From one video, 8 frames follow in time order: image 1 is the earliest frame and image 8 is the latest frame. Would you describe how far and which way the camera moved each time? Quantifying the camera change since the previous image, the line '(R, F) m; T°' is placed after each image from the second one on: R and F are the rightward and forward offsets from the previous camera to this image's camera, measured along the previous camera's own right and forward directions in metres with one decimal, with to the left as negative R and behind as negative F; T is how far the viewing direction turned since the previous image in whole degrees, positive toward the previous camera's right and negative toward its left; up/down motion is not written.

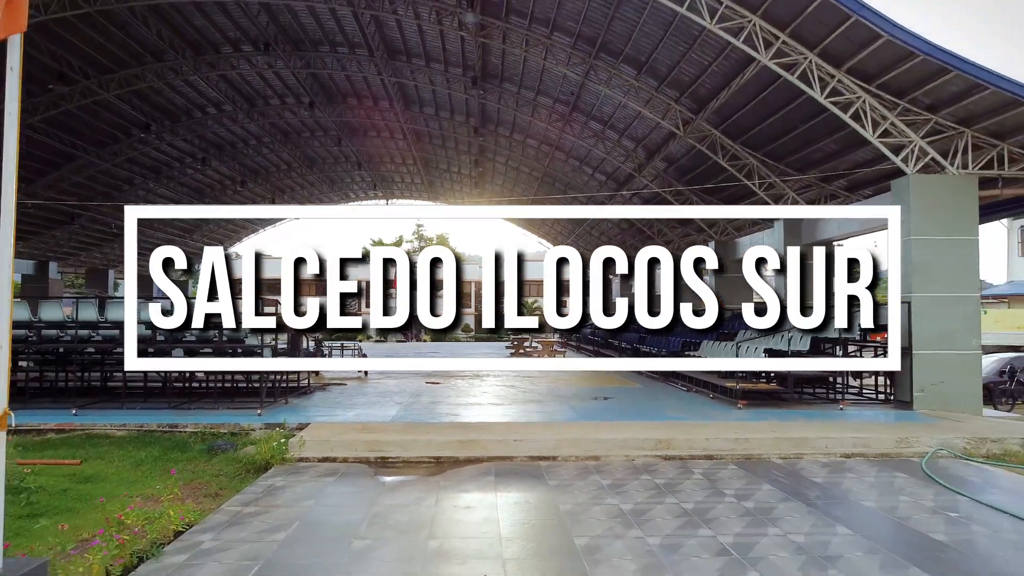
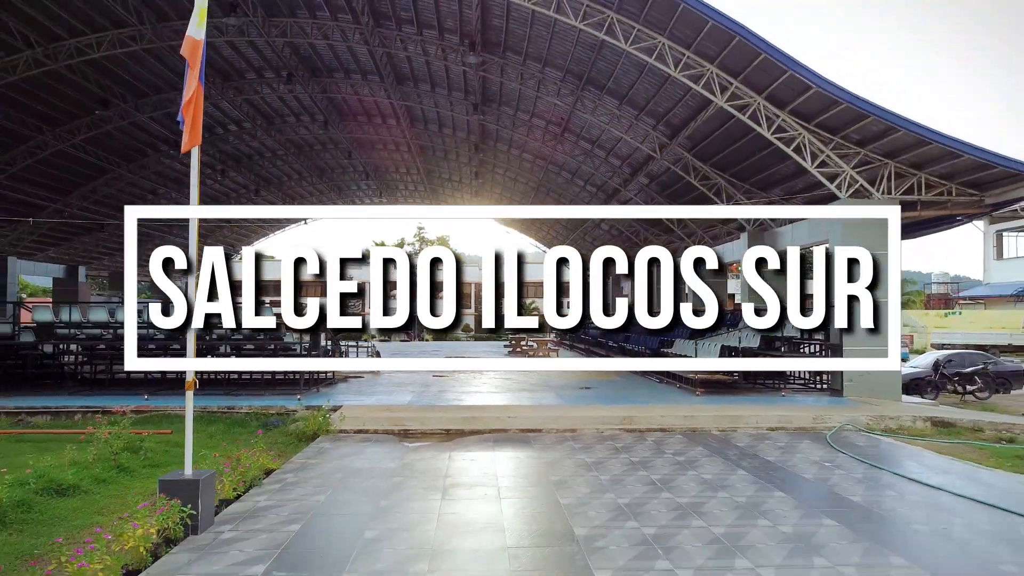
(-0.3, +0.9) m; -2°
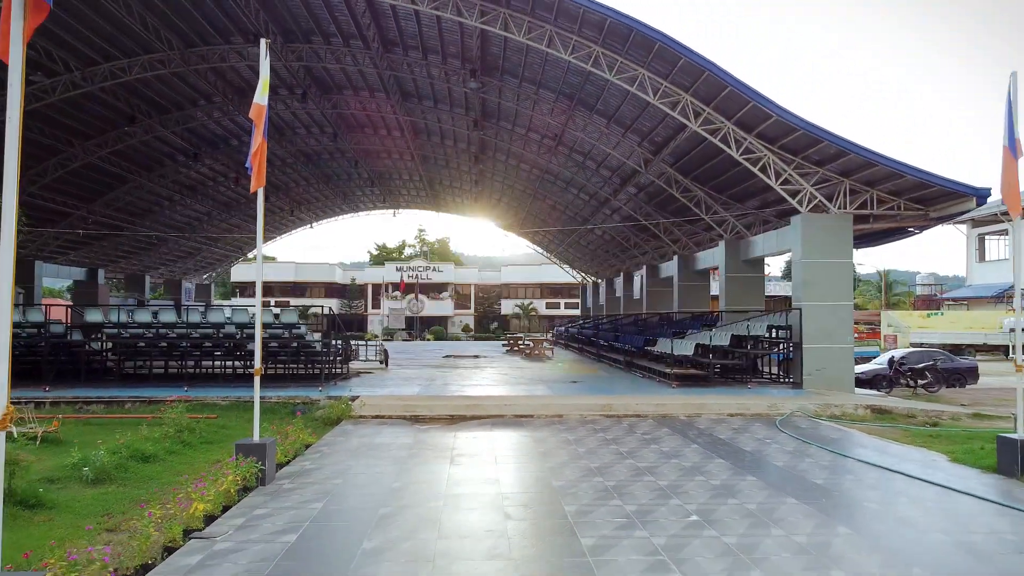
(+0.3, -1.3) m; 0°
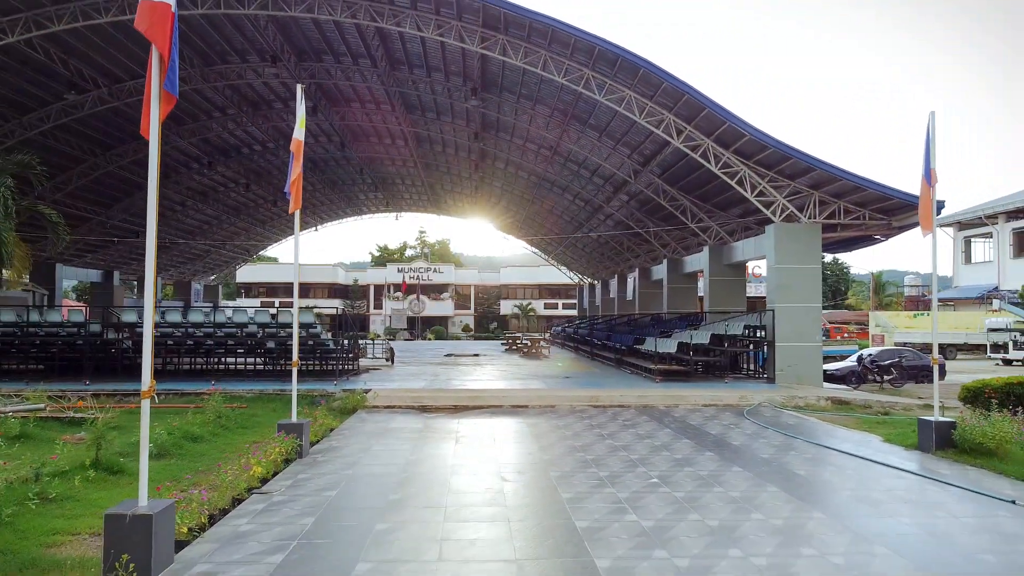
(+0.2, -1.1) m; 0°
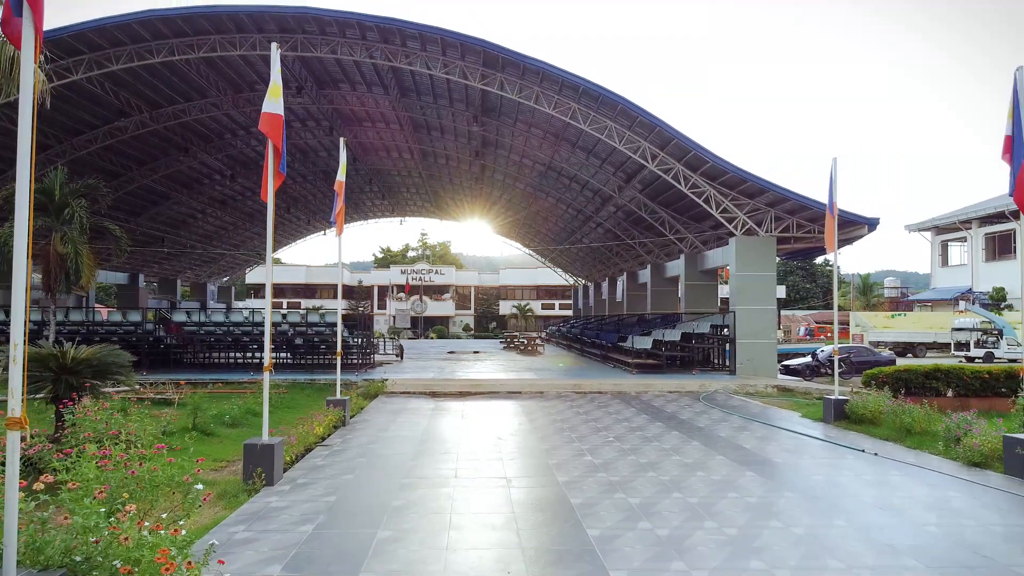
(+0.3, -1.9) m; 0°
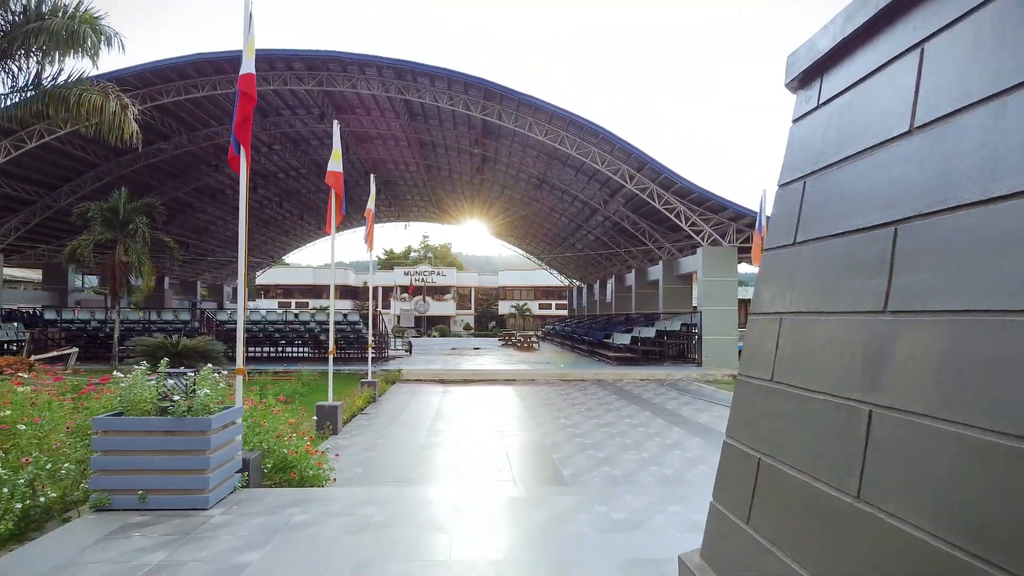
(+0.4, -2.2) m; 0°
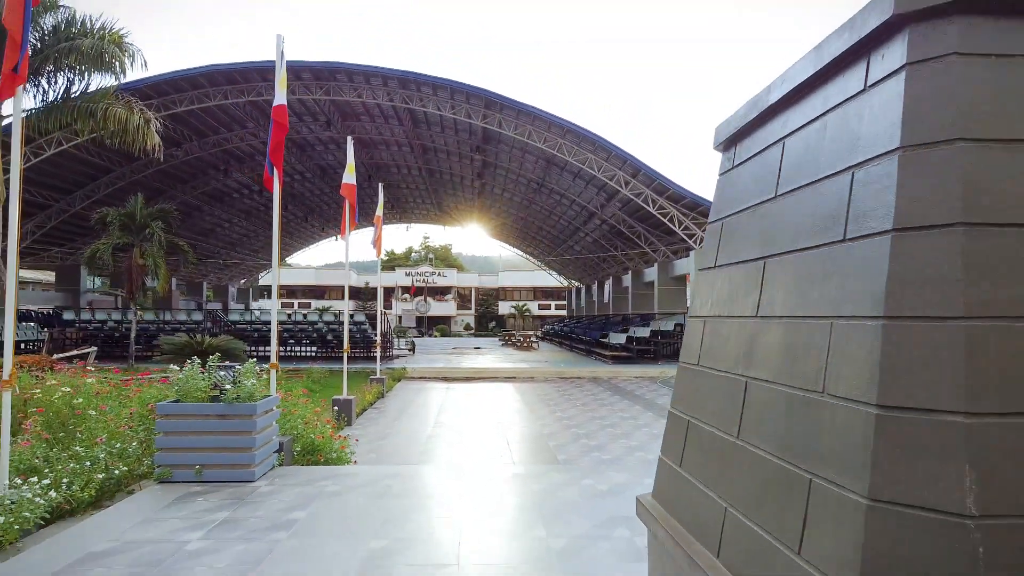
(0.0, -0.7) m; 0°
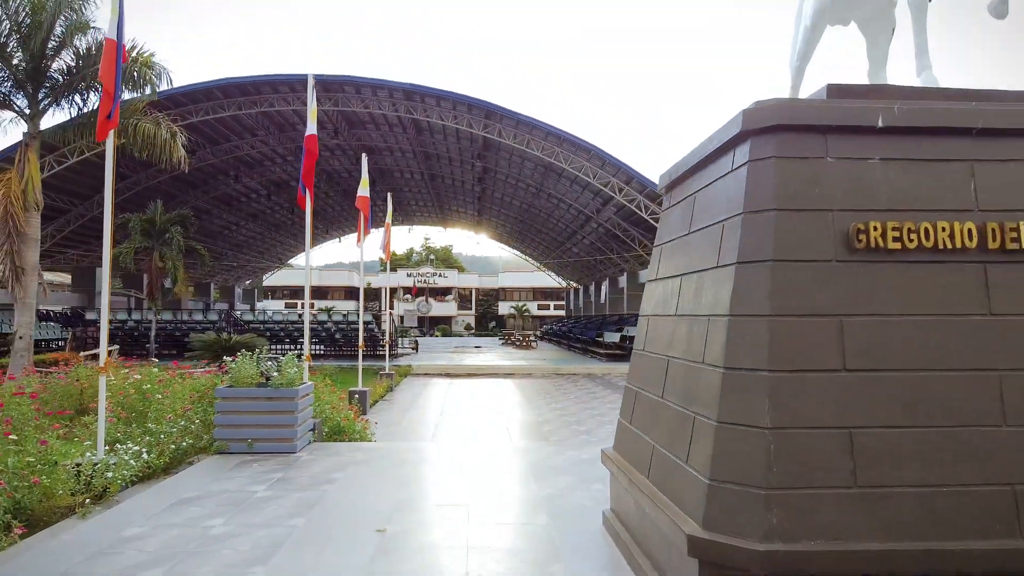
(+0.1, -0.9) m; 0°
